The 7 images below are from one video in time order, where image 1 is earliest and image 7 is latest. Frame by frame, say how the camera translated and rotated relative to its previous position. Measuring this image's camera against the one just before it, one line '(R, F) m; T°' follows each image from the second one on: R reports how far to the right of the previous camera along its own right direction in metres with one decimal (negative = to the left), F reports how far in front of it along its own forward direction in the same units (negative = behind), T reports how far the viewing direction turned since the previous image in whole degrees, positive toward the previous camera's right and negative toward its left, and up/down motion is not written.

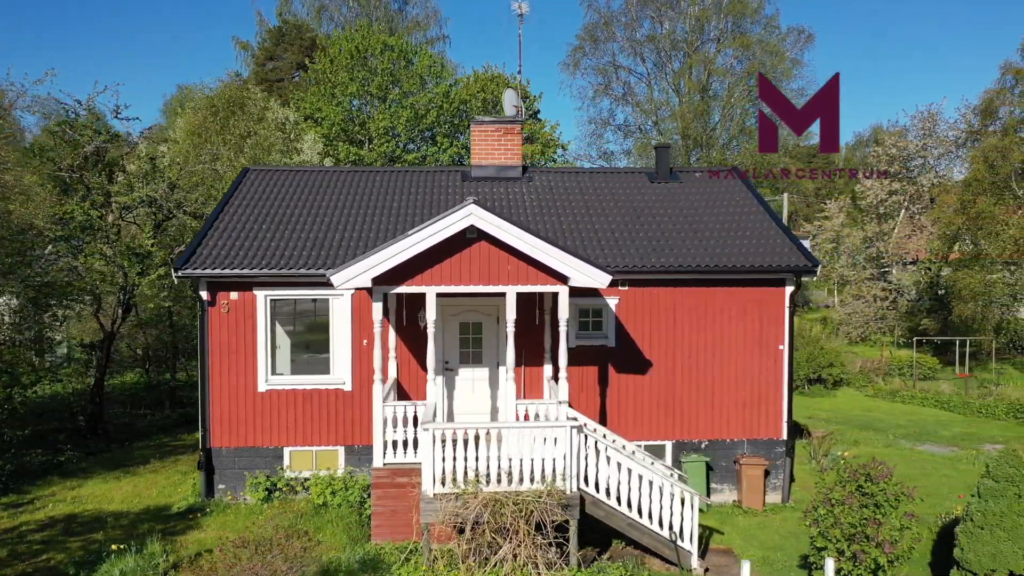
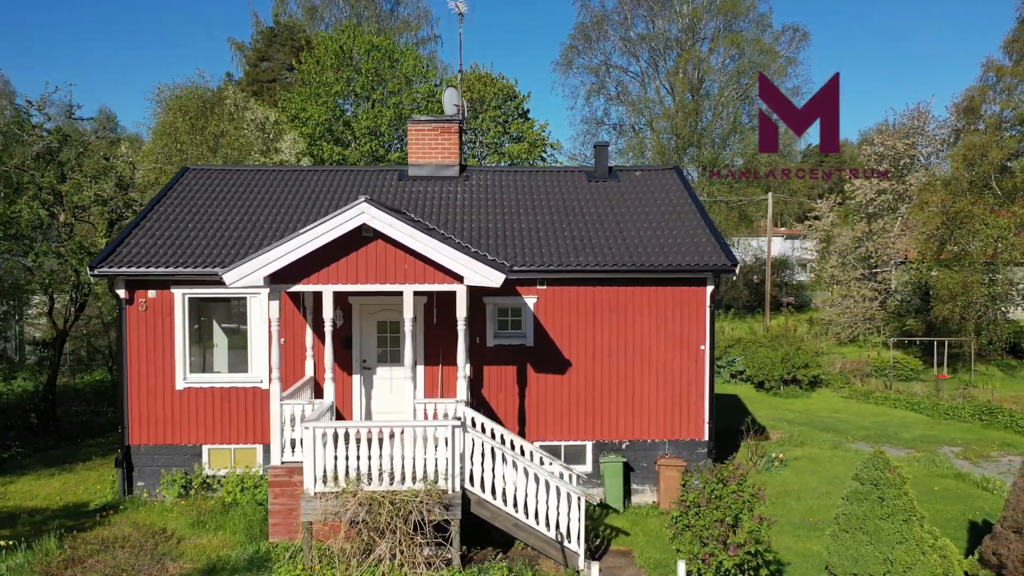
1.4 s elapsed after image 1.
(+1.2, 0.0) m; -1°
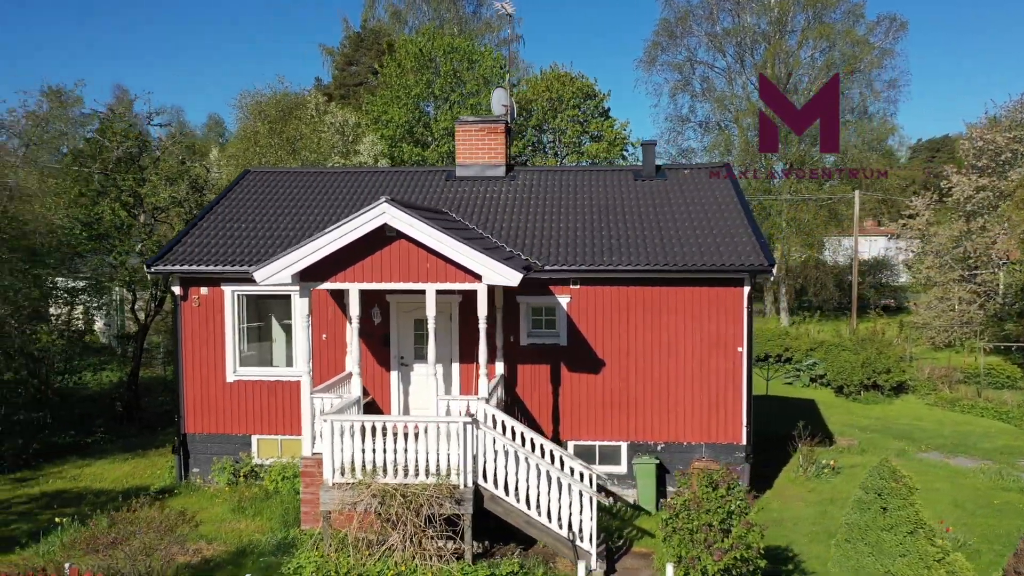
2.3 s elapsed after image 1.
(+0.8, 0.0) m; -7°
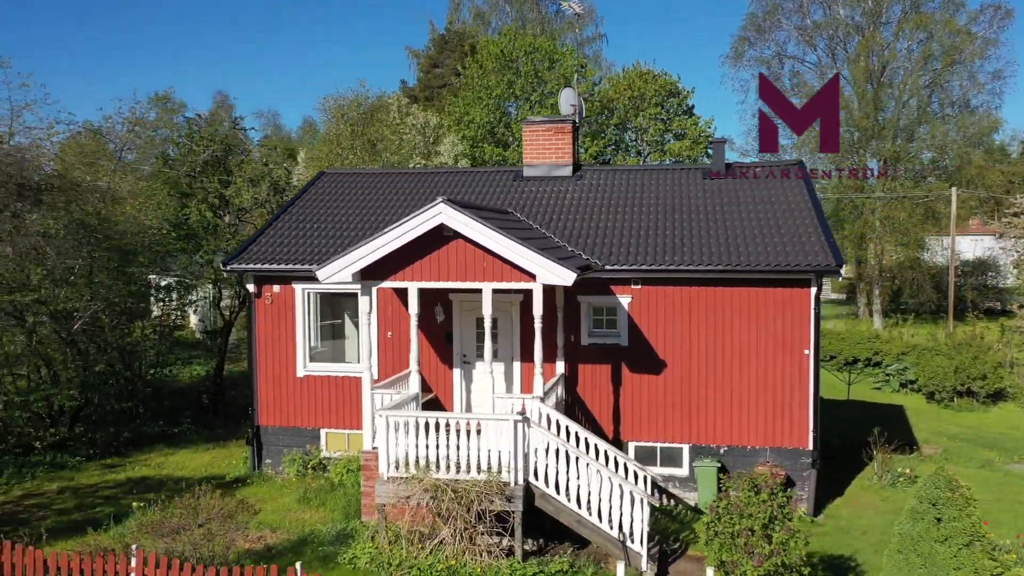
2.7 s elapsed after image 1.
(+0.4, 0.0) m; -6°
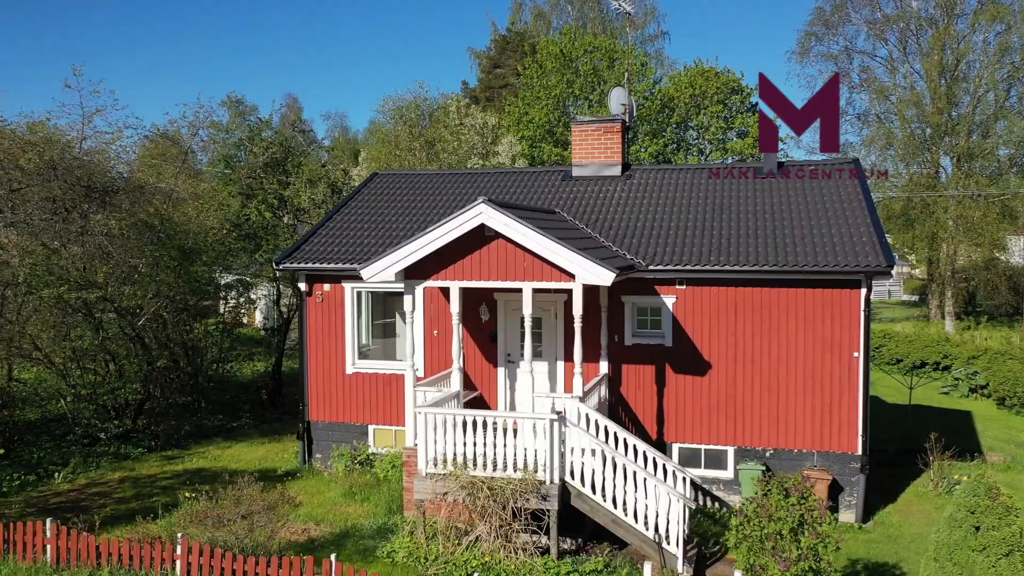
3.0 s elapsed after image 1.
(+0.3, 0.0) m; -4°
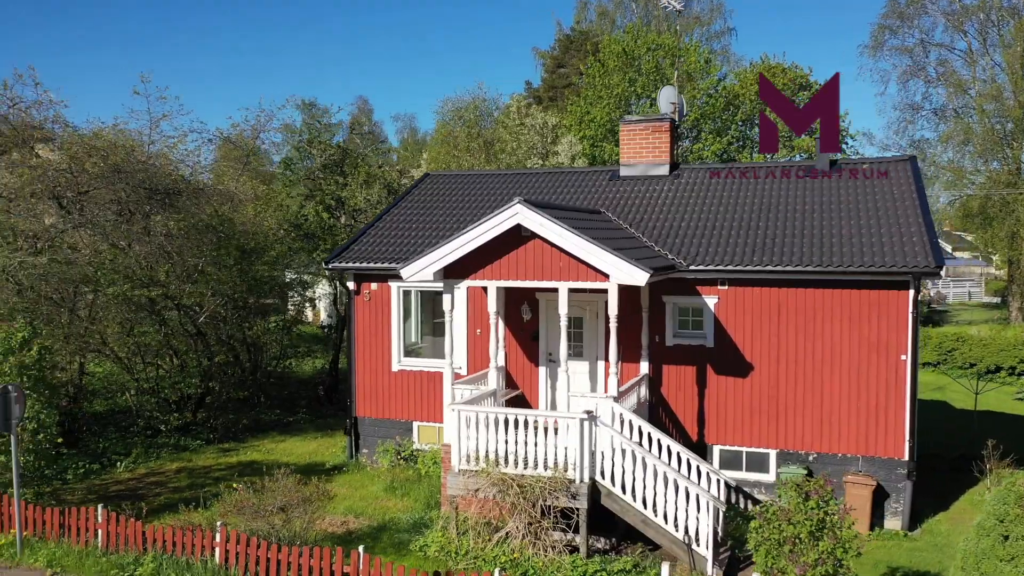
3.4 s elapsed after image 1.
(+0.4, -0.1) m; -5°
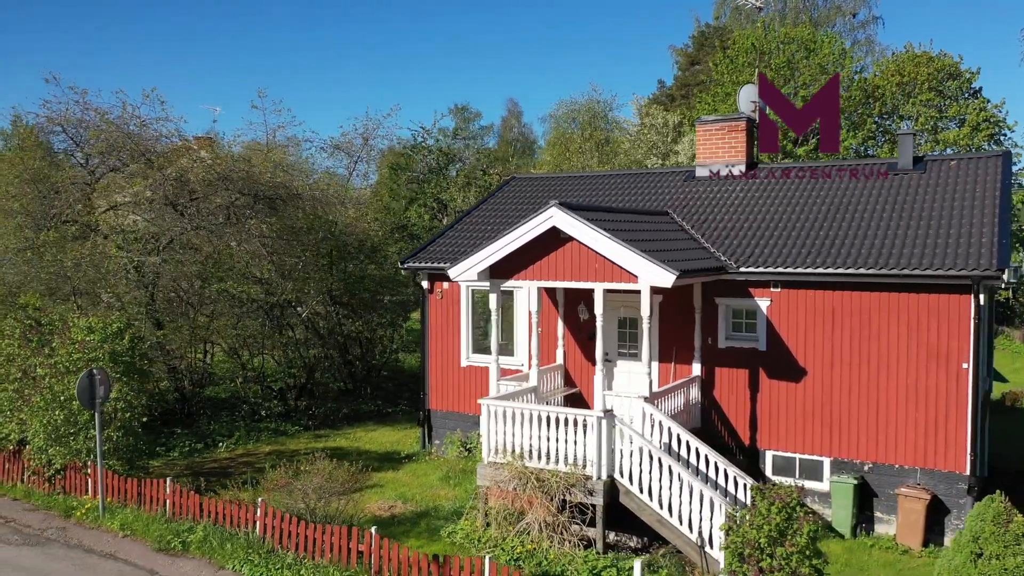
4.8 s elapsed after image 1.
(+1.3, -0.2) m; -11°
